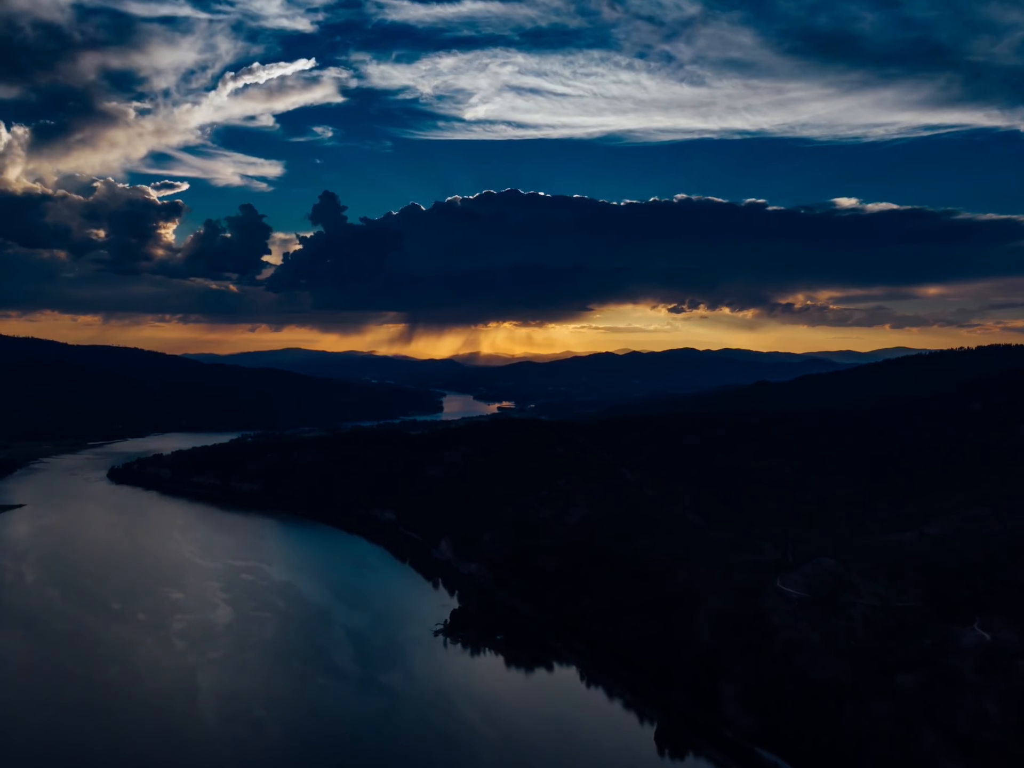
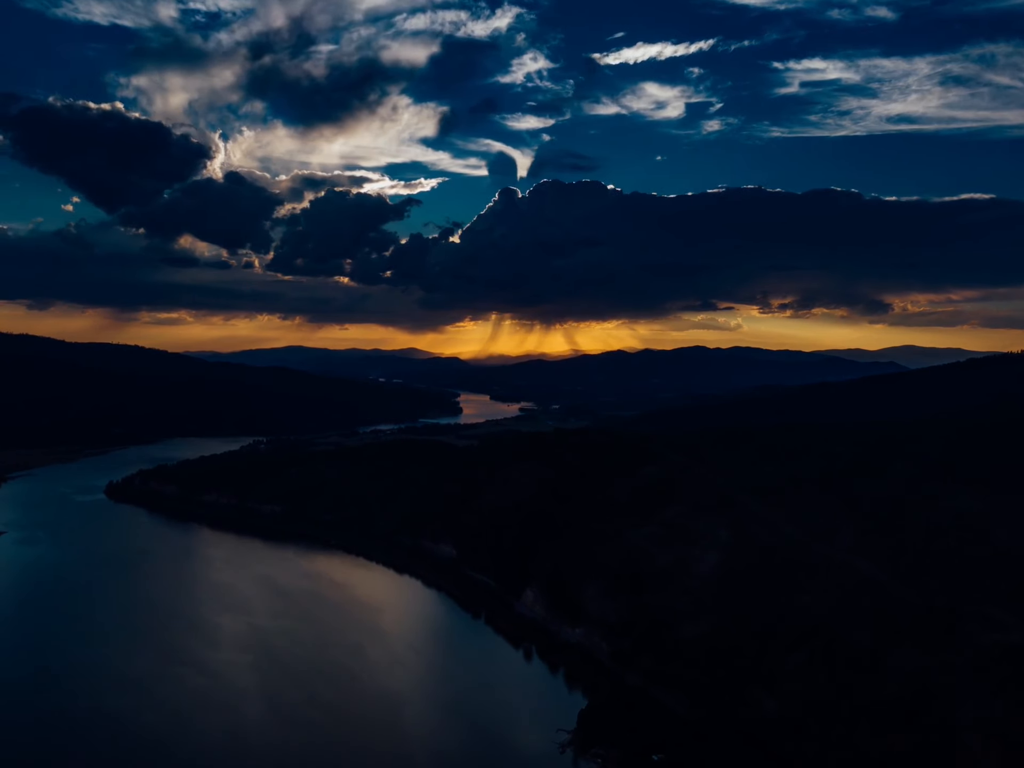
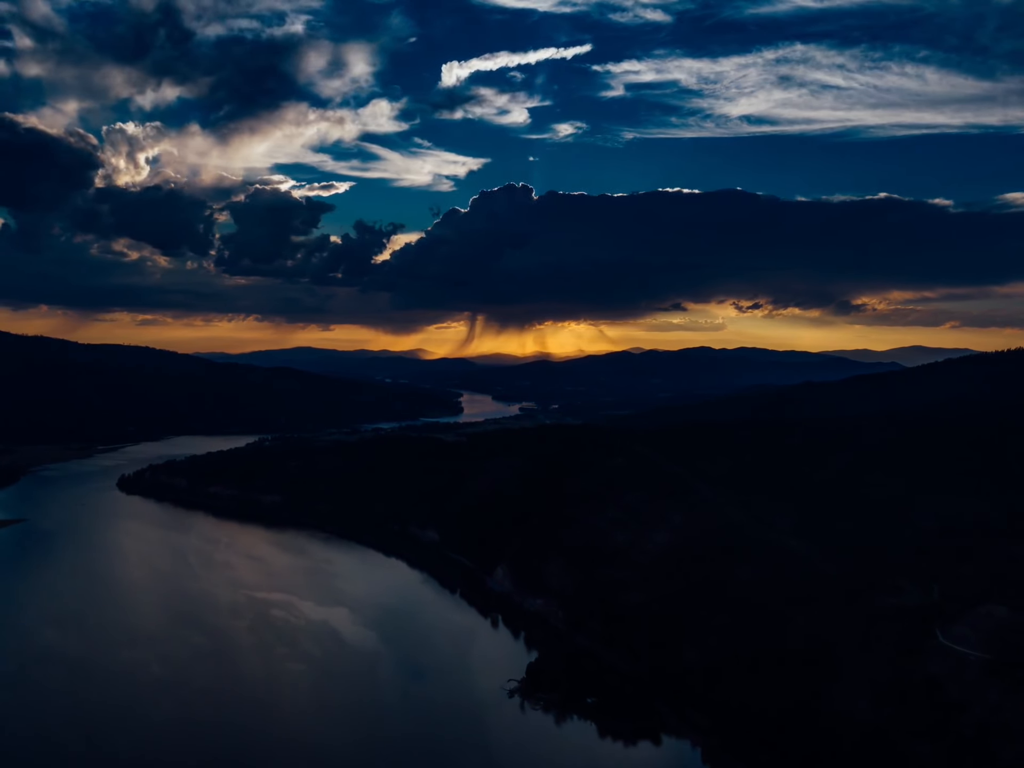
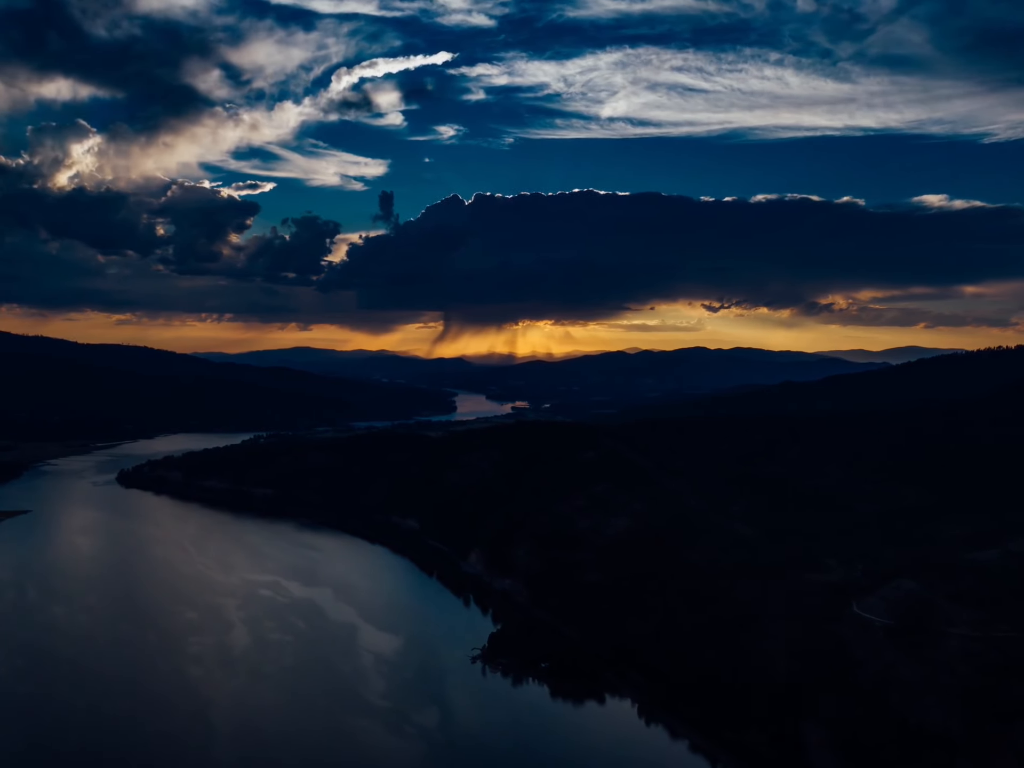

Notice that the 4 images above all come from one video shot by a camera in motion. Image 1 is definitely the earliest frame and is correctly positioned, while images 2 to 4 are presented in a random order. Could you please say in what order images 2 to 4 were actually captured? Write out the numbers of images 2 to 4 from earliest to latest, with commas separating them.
4, 3, 2
